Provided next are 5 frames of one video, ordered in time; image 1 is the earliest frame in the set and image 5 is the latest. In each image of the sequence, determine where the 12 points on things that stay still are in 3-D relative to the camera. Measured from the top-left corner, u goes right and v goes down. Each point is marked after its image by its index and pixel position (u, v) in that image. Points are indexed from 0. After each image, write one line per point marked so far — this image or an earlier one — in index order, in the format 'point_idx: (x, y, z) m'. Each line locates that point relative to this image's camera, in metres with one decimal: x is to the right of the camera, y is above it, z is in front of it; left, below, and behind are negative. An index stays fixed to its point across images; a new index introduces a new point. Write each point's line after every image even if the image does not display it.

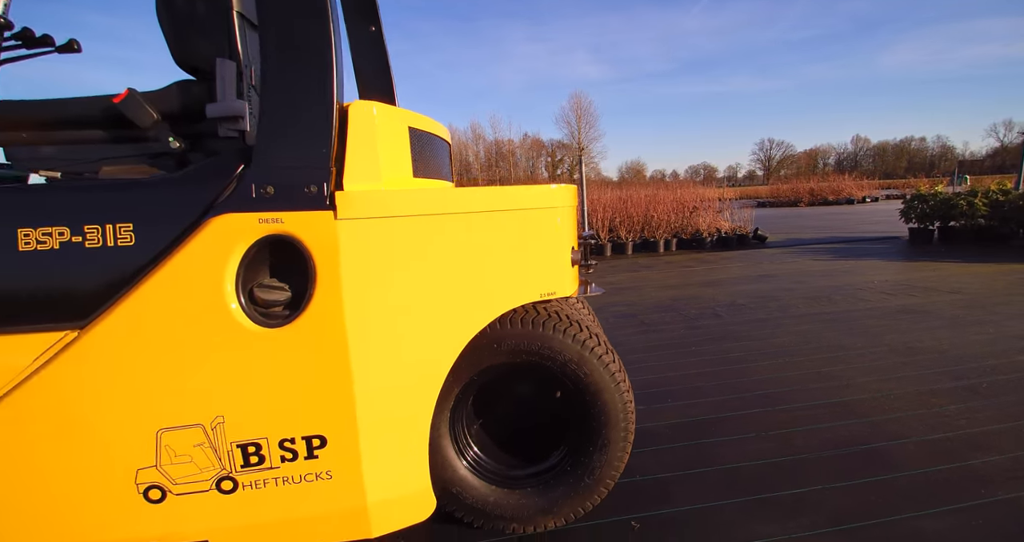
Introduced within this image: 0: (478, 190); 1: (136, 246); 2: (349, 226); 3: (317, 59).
0: (-0.1, +0.2, +1.4) m
1: (-0.9, +0.1, +1.2) m
2: (-0.4, +0.1, +1.2) m
3: (-0.5, +0.5, +1.2) m
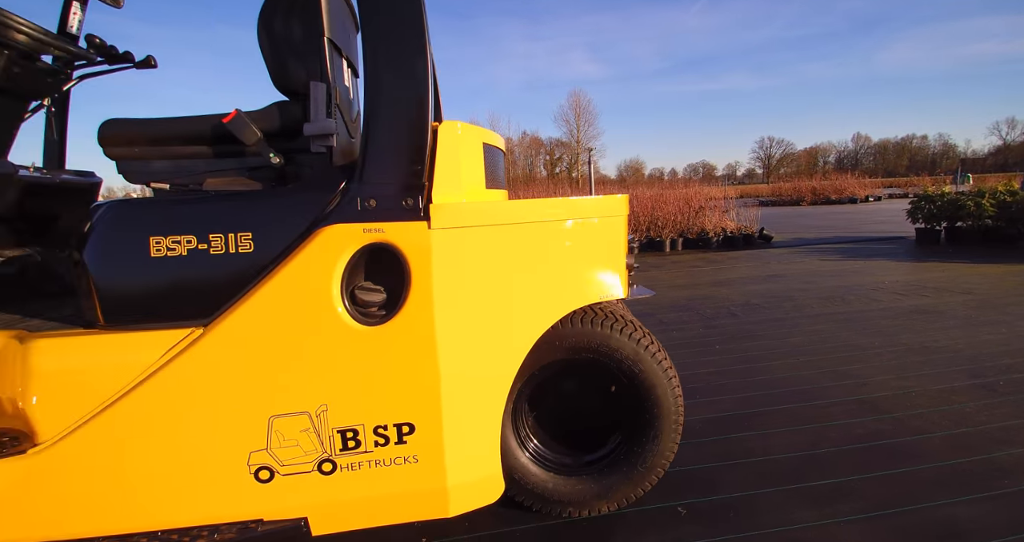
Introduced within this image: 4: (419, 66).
0: (+0.1, +0.2, +1.5) m
1: (-0.7, 0.0, +1.4) m
2: (-0.2, +0.1, +1.4) m
3: (-0.3, +0.5, +1.3) m
4: (-0.3, +0.6, +1.3) m
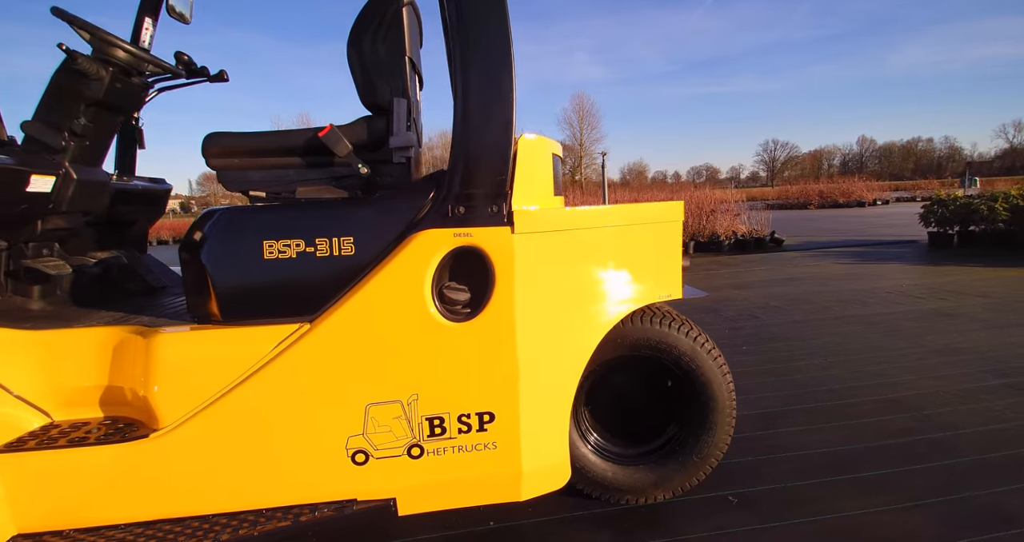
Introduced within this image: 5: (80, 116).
0: (+0.3, +0.2, +1.7) m
1: (-0.5, 0.0, +1.5) m
2: (0.0, +0.1, +1.5) m
3: (0.0, +0.5, +1.5) m
4: (0.0, +0.5, +1.5) m
5: (-1.5, +0.5, +1.7) m
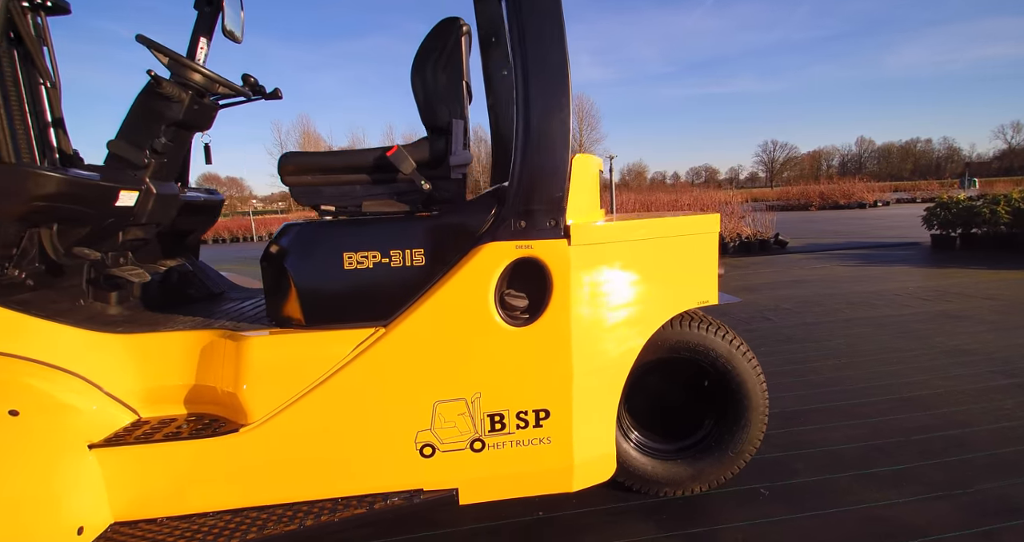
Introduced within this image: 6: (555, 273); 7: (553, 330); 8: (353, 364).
0: (+0.5, +0.2, +1.8) m
1: (-0.3, 0.0, +1.6) m
2: (+0.2, +0.1, +1.6) m
3: (+0.1, +0.5, +1.6) m
4: (+0.2, +0.5, +1.6) m
5: (-1.3, +0.5, +1.9) m
6: (+0.1, 0.0, +1.6) m
7: (+0.1, -0.2, +1.6) m
8: (-0.5, -0.3, +1.6) m
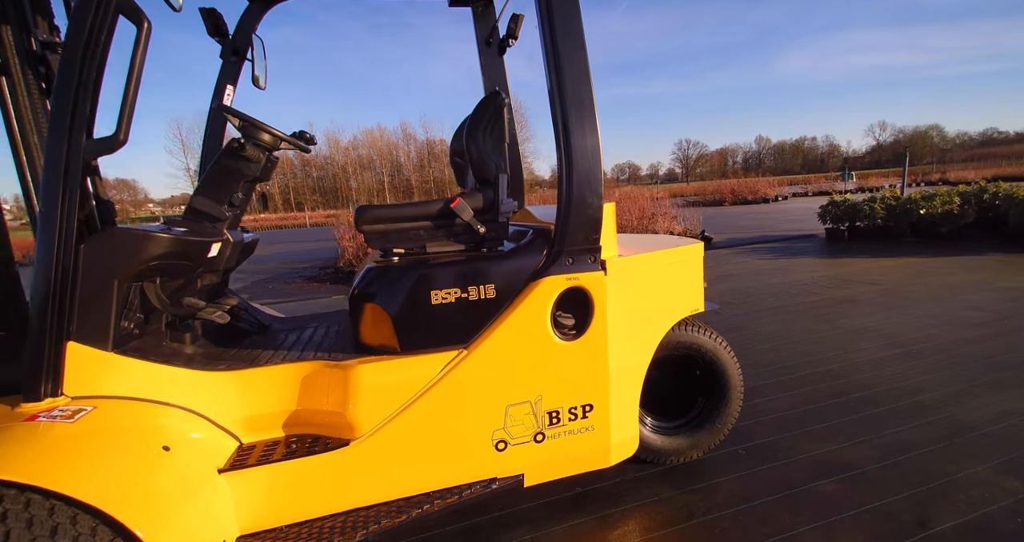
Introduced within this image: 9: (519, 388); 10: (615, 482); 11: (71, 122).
0: (+0.7, +0.1, +2.3) m
1: (-0.1, -0.1, +2.0) m
2: (+0.4, 0.0, +2.1) m
3: (+0.3, +0.4, +2.0) m
4: (+0.3, +0.4, +2.1) m
5: (-1.2, +0.3, +2.1) m
6: (+0.3, -0.1, +2.1) m
7: (+0.3, -0.3, +2.1) m
8: (-0.3, -0.4, +1.9) m
9: (0.0, -0.5, +2.0) m
10: (+0.5, -1.0, +2.4) m
11: (-1.4, +0.5, +1.6) m
